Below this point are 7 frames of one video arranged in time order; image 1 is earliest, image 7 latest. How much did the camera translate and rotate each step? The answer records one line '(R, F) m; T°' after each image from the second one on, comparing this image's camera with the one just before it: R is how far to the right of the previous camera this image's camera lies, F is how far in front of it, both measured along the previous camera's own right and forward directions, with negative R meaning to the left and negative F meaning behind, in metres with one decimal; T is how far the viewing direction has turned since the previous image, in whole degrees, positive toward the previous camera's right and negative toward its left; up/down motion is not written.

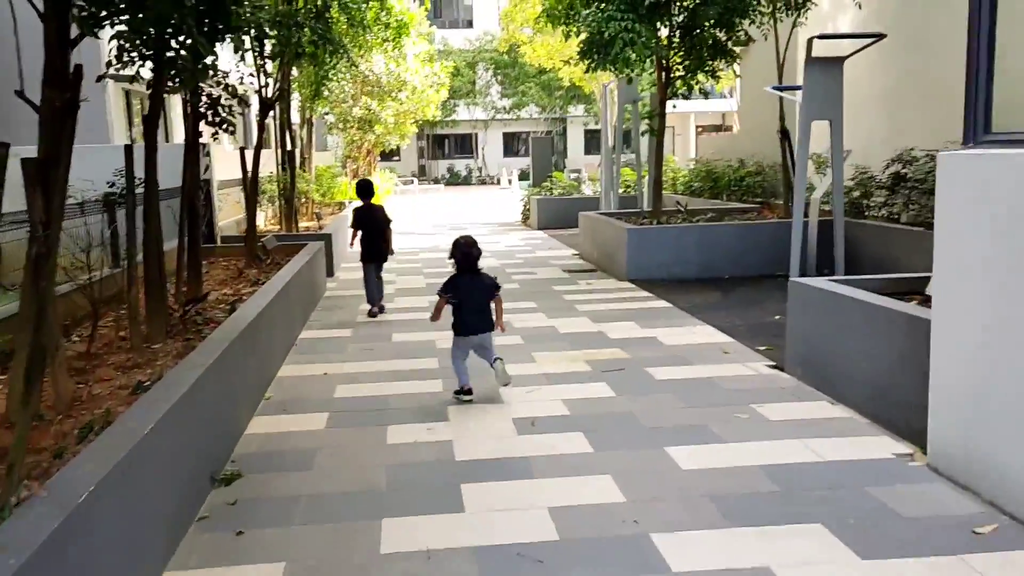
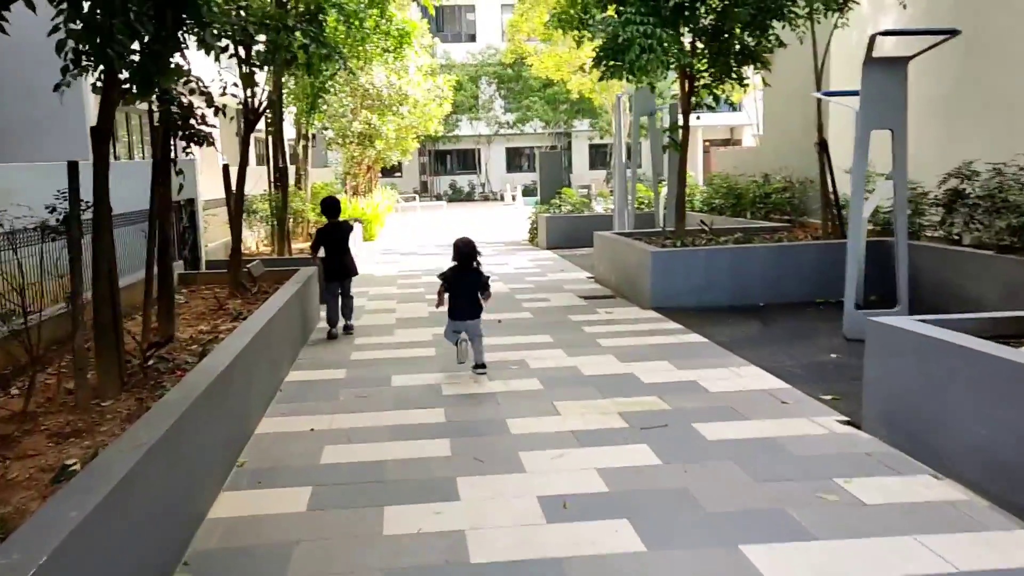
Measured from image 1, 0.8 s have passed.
(-0.1, +0.9) m; 0°
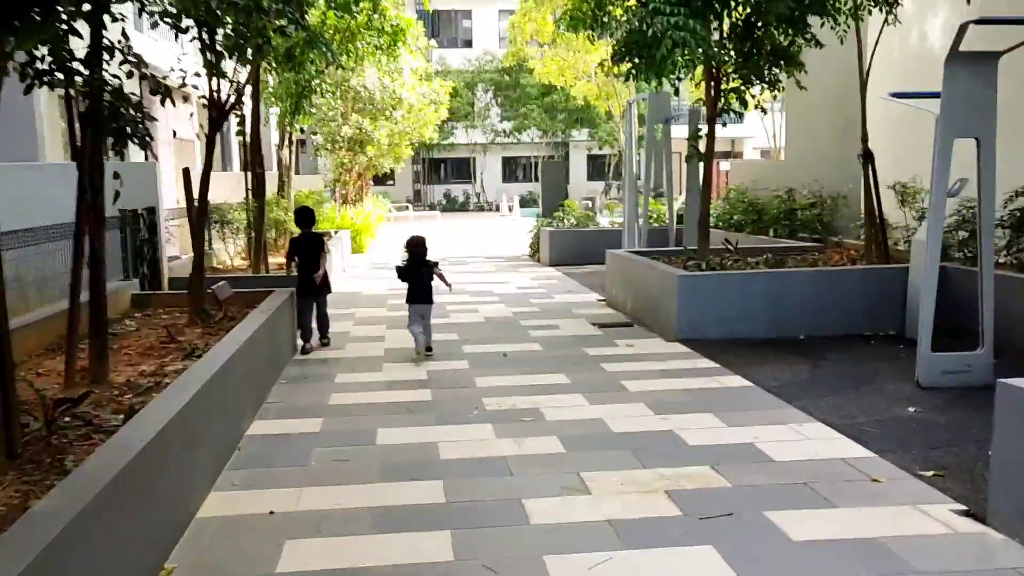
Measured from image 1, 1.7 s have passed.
(-0.1, +1.2) m; +1°
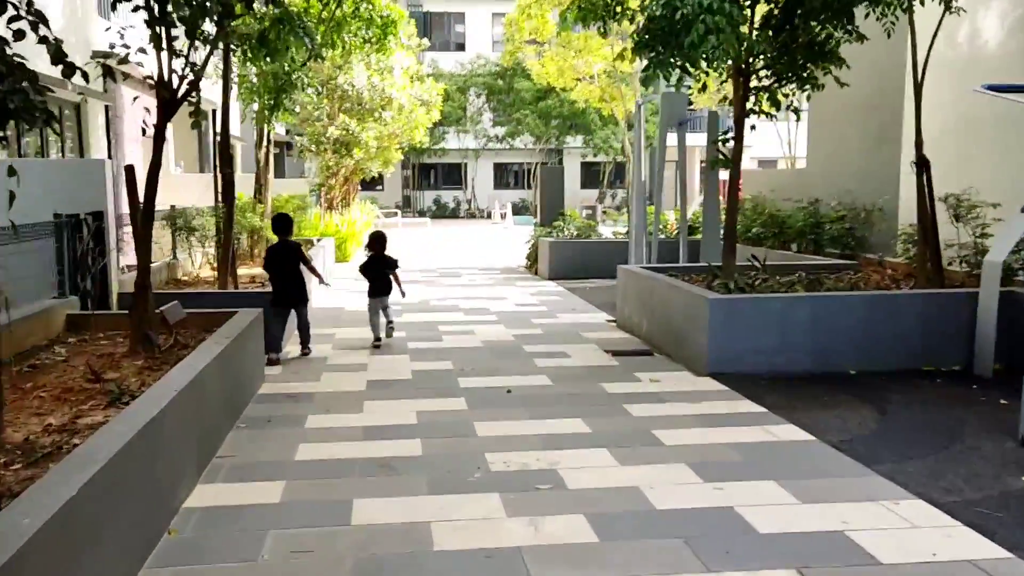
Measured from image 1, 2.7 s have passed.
(-0.1, +1.1) m; +1°
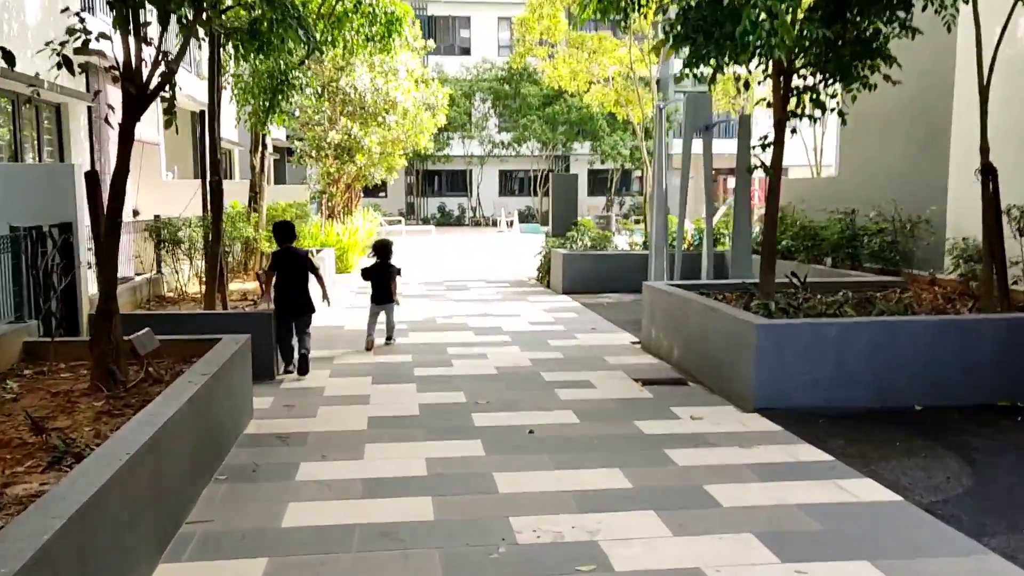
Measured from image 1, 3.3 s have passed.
(-0.1, +0.8) m; 0°
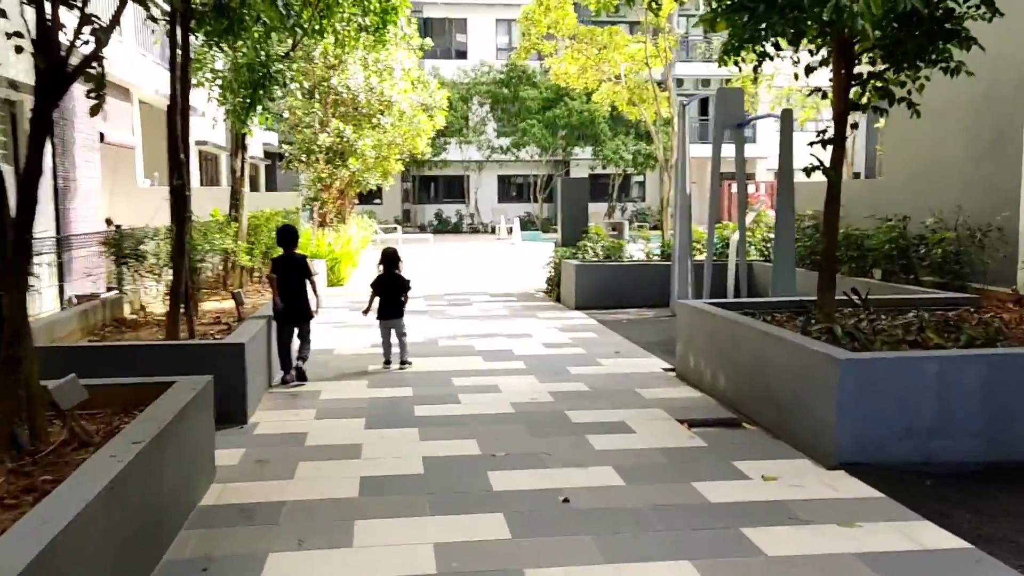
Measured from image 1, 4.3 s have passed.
(-0.2, +1.2) m; 0°
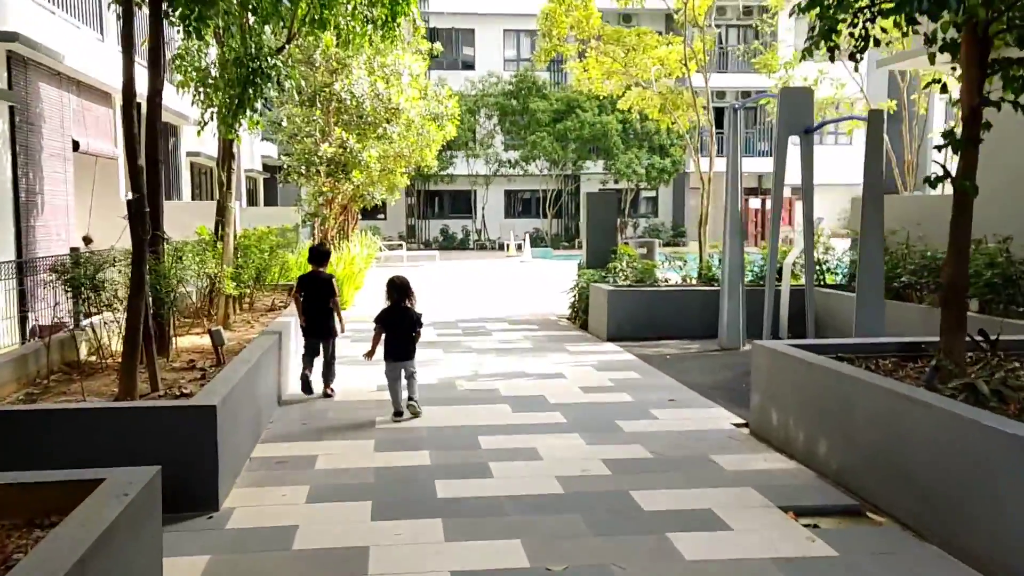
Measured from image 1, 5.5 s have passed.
(-0.3, +1.4) m; 0°
